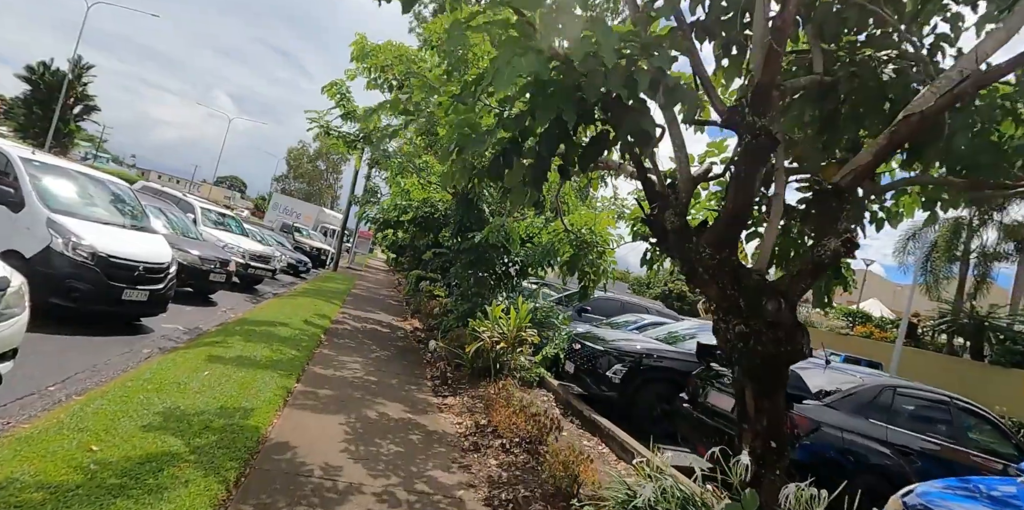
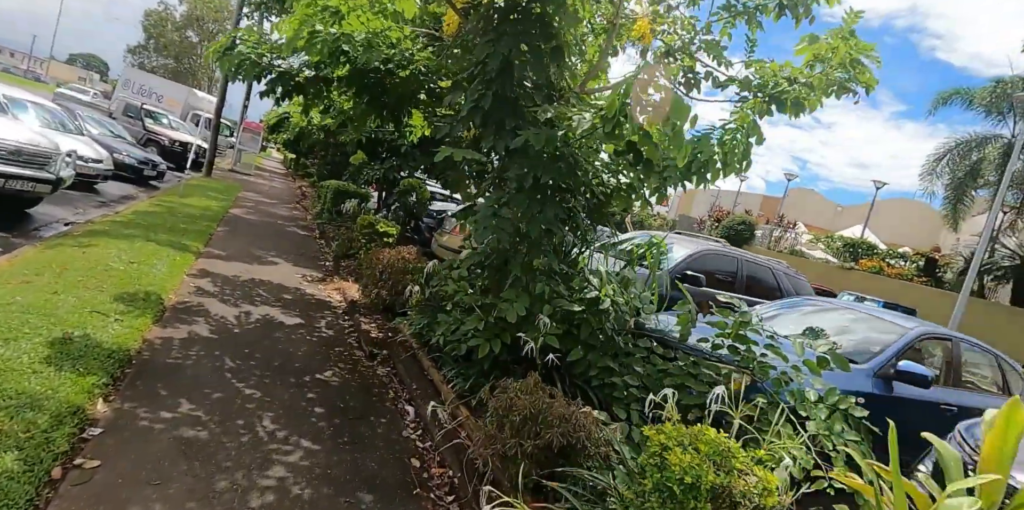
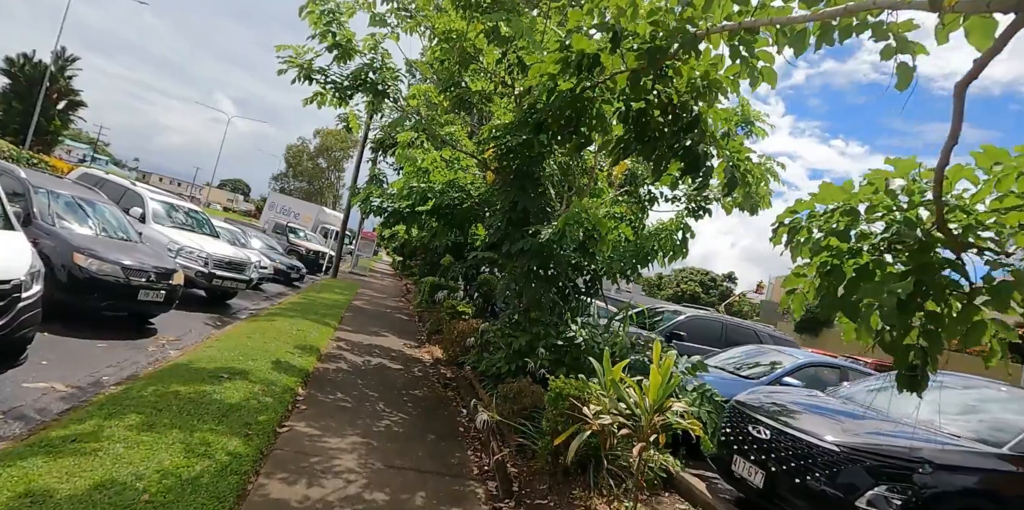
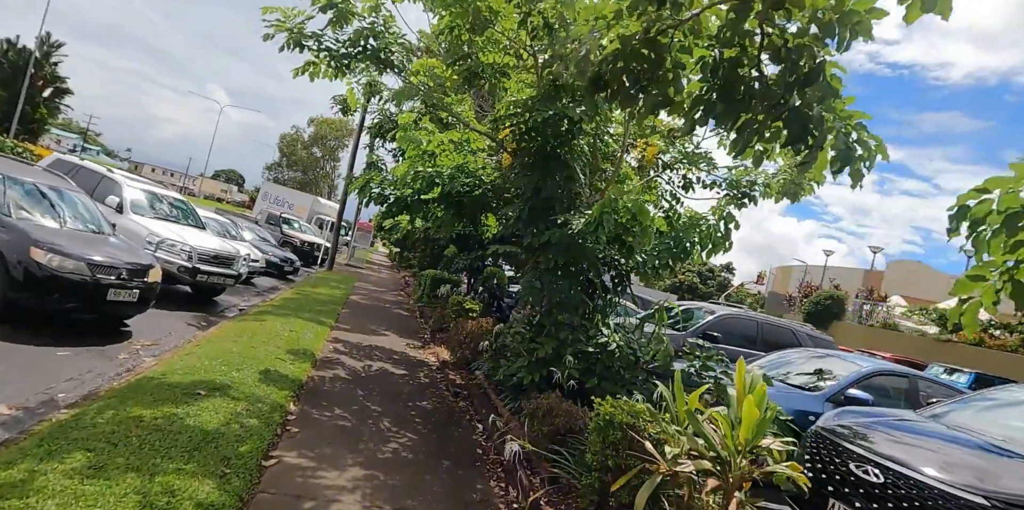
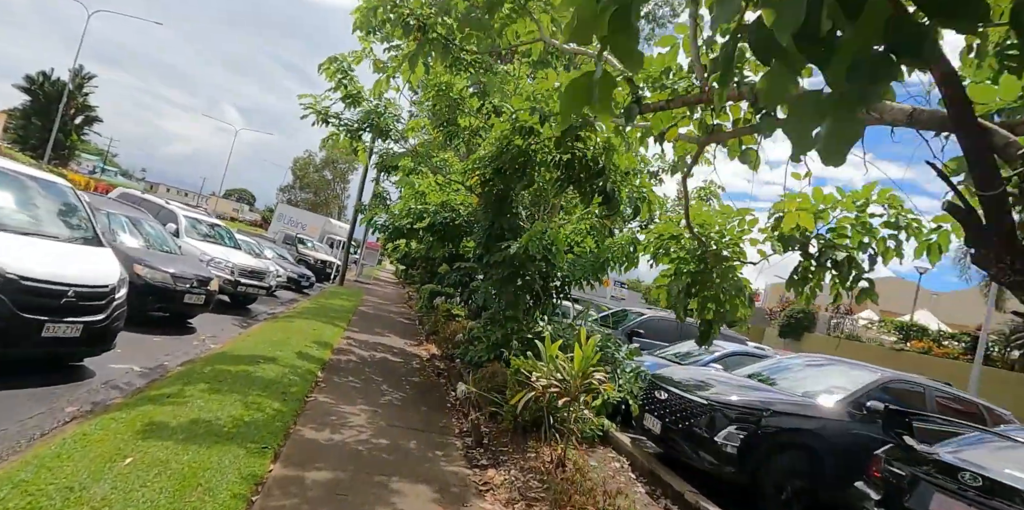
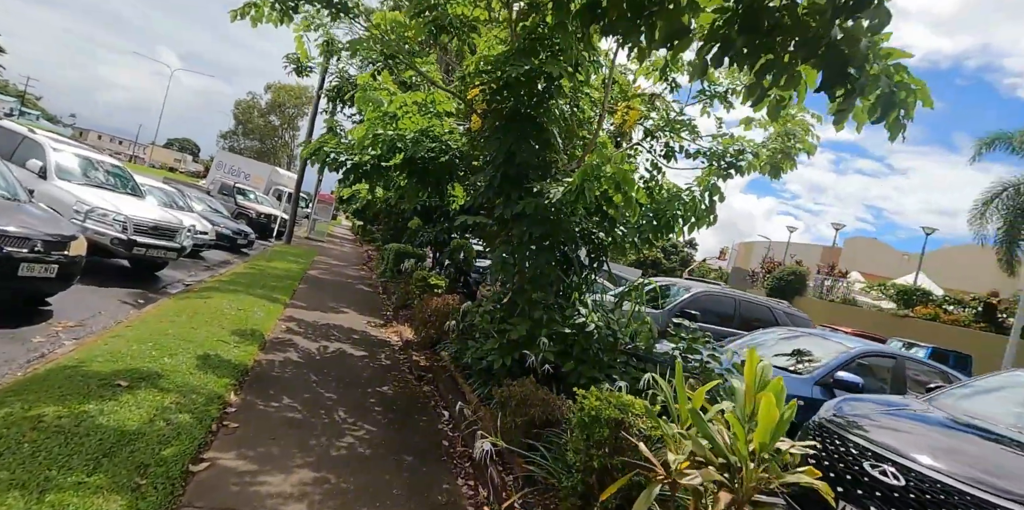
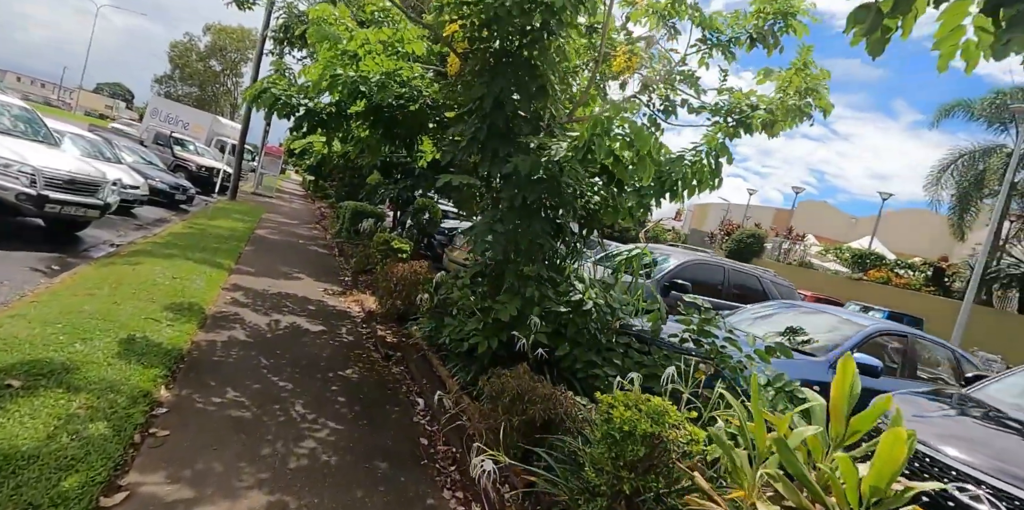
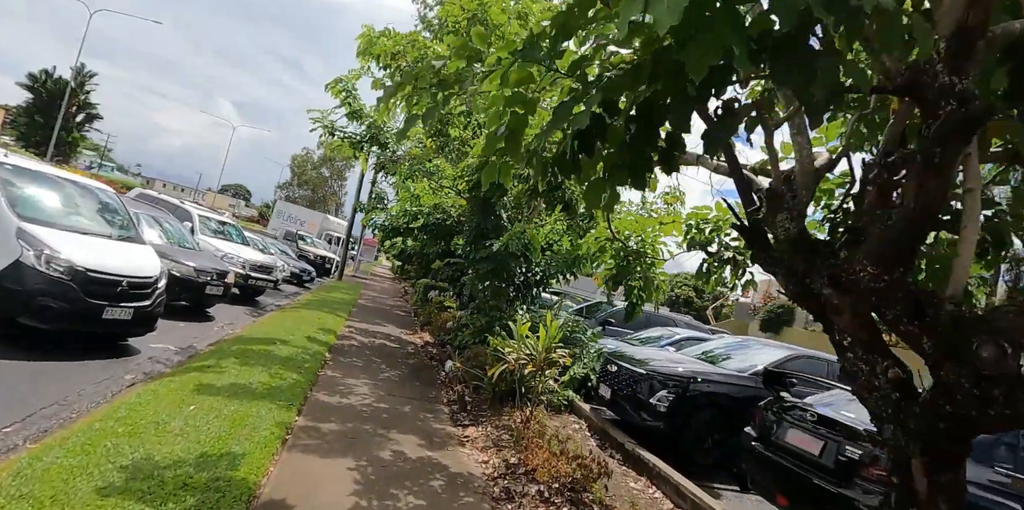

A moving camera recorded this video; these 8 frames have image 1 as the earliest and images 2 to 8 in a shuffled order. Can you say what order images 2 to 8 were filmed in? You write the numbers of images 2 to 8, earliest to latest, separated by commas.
8, 5, 3, 4, 6, 7, 2
